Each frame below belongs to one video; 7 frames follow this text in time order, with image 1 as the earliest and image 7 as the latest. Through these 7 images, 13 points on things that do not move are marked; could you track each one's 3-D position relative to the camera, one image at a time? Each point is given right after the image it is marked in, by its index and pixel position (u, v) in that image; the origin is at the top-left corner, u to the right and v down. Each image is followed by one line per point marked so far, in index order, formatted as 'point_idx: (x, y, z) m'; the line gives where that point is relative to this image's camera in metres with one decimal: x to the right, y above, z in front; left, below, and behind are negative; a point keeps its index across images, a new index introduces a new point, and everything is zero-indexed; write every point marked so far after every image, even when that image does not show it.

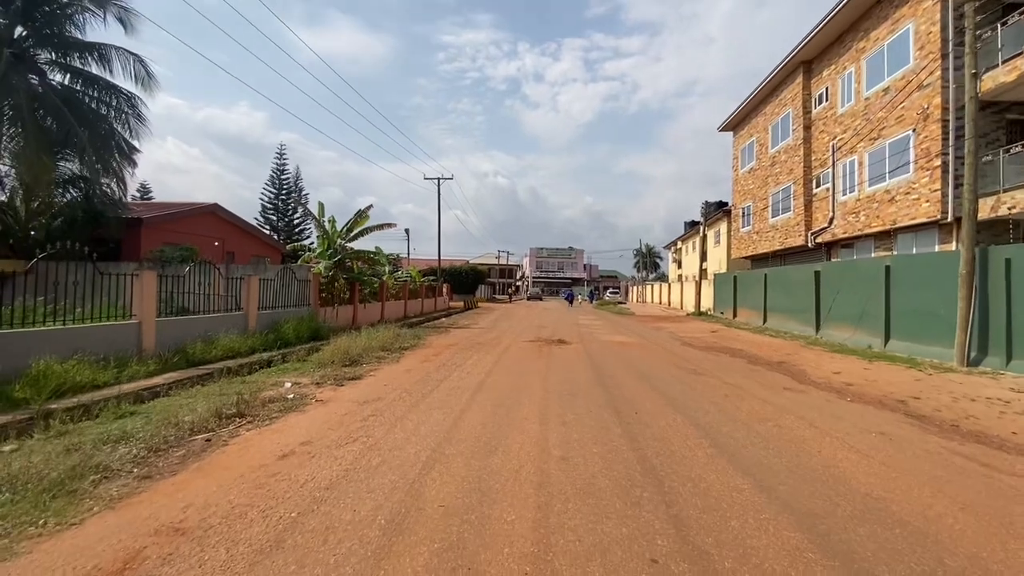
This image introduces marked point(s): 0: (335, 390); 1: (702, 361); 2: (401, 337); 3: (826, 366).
0: (-3.3, -1.9, +8.7) m
1: (+5.6, -2.1, +14.0) m
2: (-3.7, -1.6, +15.7) m
3: (+8.9, -2.2, +13.4) m
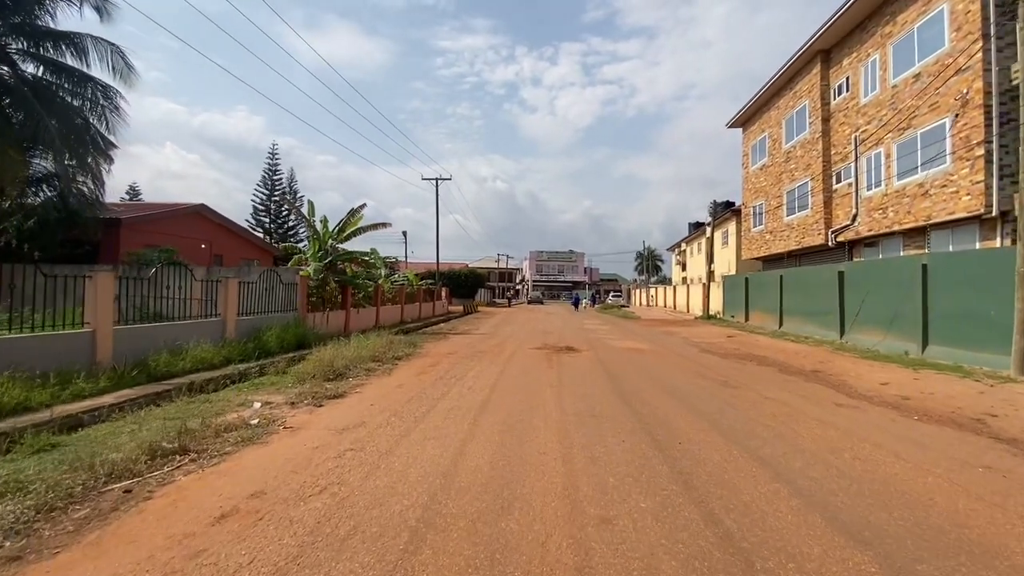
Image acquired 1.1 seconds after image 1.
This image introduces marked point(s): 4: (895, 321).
0: (-3.1, -1.9, +7.3) m
1: (+5.7, -2.2, +12.6) m
2: (-3.6, -1.7, +14.3) m
3: (+9.0, -2.2, +12.0) m
4: (+13.5, -1.2, +16.8) m
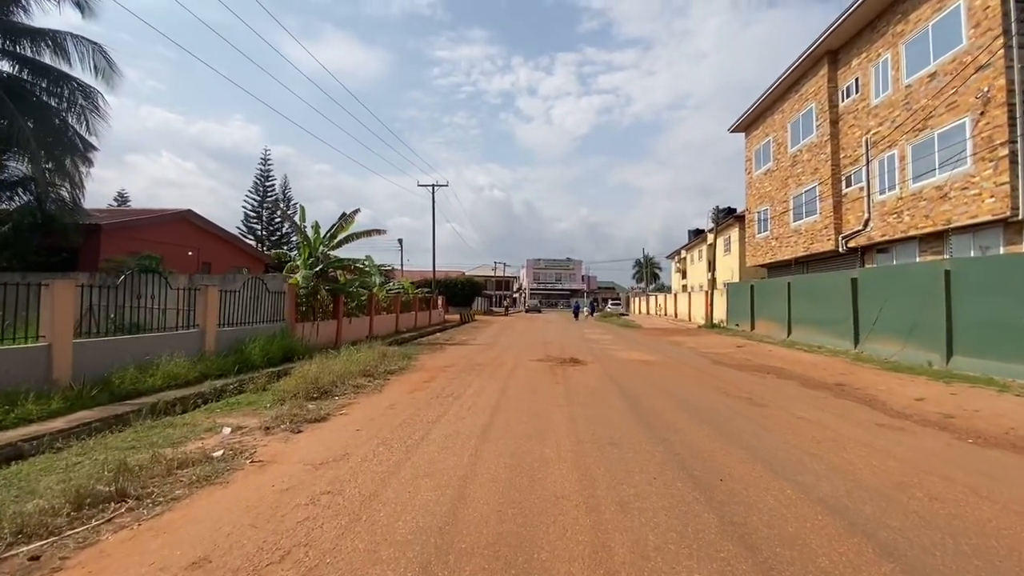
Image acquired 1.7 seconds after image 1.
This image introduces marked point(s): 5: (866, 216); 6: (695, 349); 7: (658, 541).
0: (-3.0, -2.0, +6.3) m
1: (+5.8, -2.4, +11.7) m
2: (-3.5, -2.0, +13.3) m
3: (+9.1, -2.4, +11.1) m
4: (+13.5, -1.4, +15.9) m
5: (+14.9, +3.0, +20.0) m
6: (+7.4, -2.5, +19.3) m
7: (+1.1, -1.9, +3.6) m
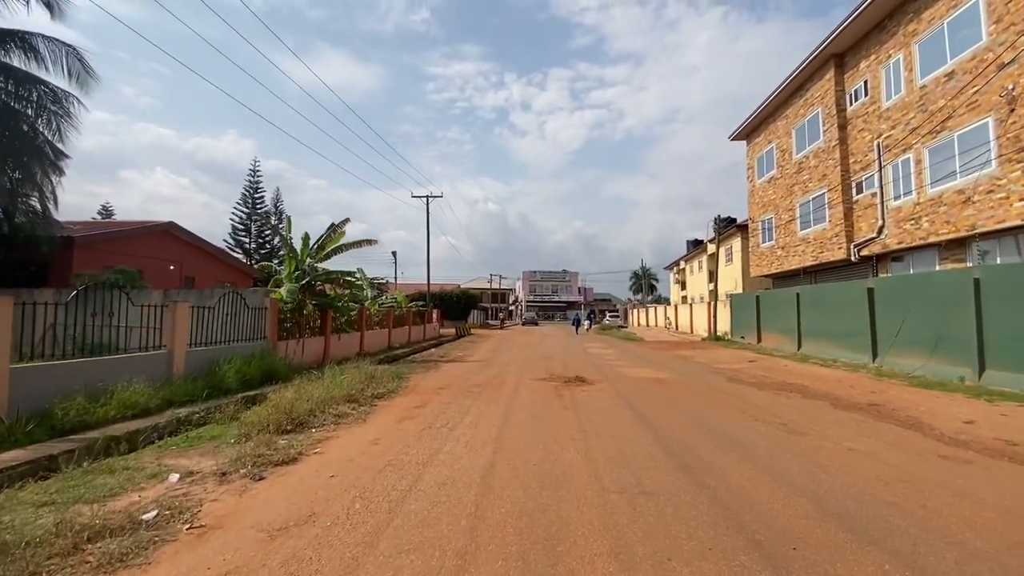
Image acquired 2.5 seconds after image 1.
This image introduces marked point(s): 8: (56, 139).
0: (-2.9, -2.2, +5.2) m
1: (+5.8, -2.6, +10.6) m
2: (-3.5, -2.3, +12.1) m
3: (+9.1, -2.6, +10.1) m
4: (+13.5, -1.7, +14.9) m
5: (+14.8, +2.6, +19.1) m
6: (+7.4, -2.9, +18.2) m
7: (+1.2, -2.0, +2.5) m
8: (-16.5, +5.4, +17.1) m
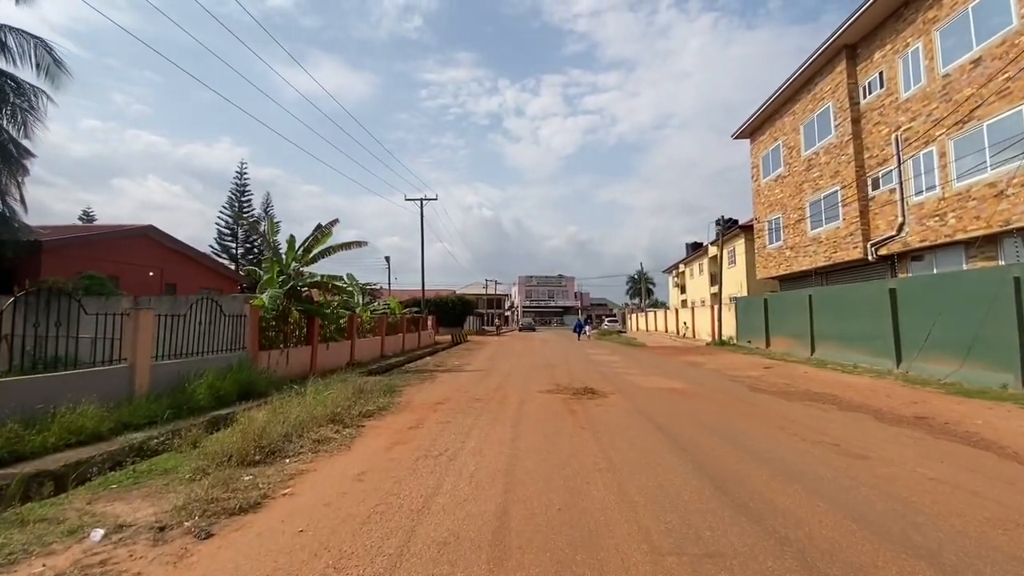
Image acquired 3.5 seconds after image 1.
0: (-2.7, -2.2, +3.9) m
1: (+5.9, -2.6, +9.4) m
2: (-3.4, -2.4, +10.9) m
3: (+9.2, -2.6, +9.0) m
4: (+13.6, -1.7, +13.9) m
5: (+14.8, +2.6, +18.1) m
6: (+7.4, -3.0, +17.0) m
7: (+1.4, -1.9, +1.3) m
8: (-16.5, +5.1, +15.8) m
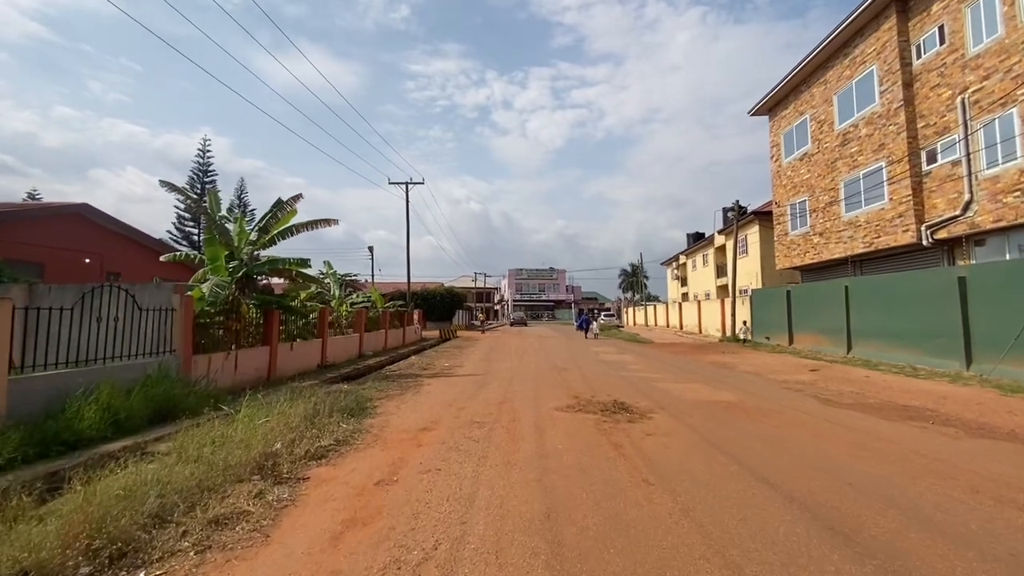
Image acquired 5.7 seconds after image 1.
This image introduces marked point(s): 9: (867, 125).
0: (-2.3, -2.0, +0.9) m
1: (+6.2, -2.3, +6.6) m
2: (-3.2, -2.1, +7.9) m
3: (+9.5, -2.3, +6.3) m
4: (+13.7, -1.4, +11.3) m
5: (+14.8, +2.9, +15.5) m
6: (+7.5, -2.6, +14.3) m
7: (+1.9, -1.8, -1.6) m
8: (-16.4, +5.5, +12.3) m
9: (+14.5, +6.7, +19.4) m
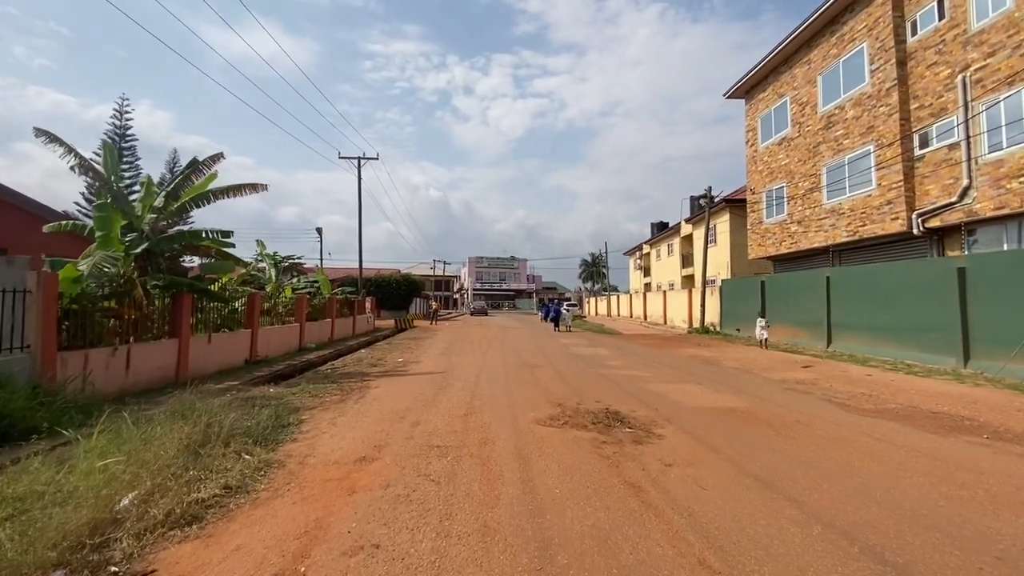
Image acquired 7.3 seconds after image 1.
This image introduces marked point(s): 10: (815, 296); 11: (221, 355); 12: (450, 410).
0: (-2.1, -1.9, -1.3) m
1: (+5.9, -2.2, +5.1) m
2: (-3.5, -1.8, +5.5) m
3: (+9.3, -2.2, +5.0) m
4: (+13.1, -1.2, +10.4) m
5: (+13.8, +3.2, +14.6) m
6: (+6.6, -2.3, +12.9) m
7: (+2.4, -1.8, -3.5) m
8: (-16.9, +6.1, +8.7) m
9: (+13.2, +7.0, +18.3) m
10: (+12.6, -0.3, +19.7) m
11: (-8.4, -1.9, +13.7) m
12: (-1.1, -2.1, +8.1) m
